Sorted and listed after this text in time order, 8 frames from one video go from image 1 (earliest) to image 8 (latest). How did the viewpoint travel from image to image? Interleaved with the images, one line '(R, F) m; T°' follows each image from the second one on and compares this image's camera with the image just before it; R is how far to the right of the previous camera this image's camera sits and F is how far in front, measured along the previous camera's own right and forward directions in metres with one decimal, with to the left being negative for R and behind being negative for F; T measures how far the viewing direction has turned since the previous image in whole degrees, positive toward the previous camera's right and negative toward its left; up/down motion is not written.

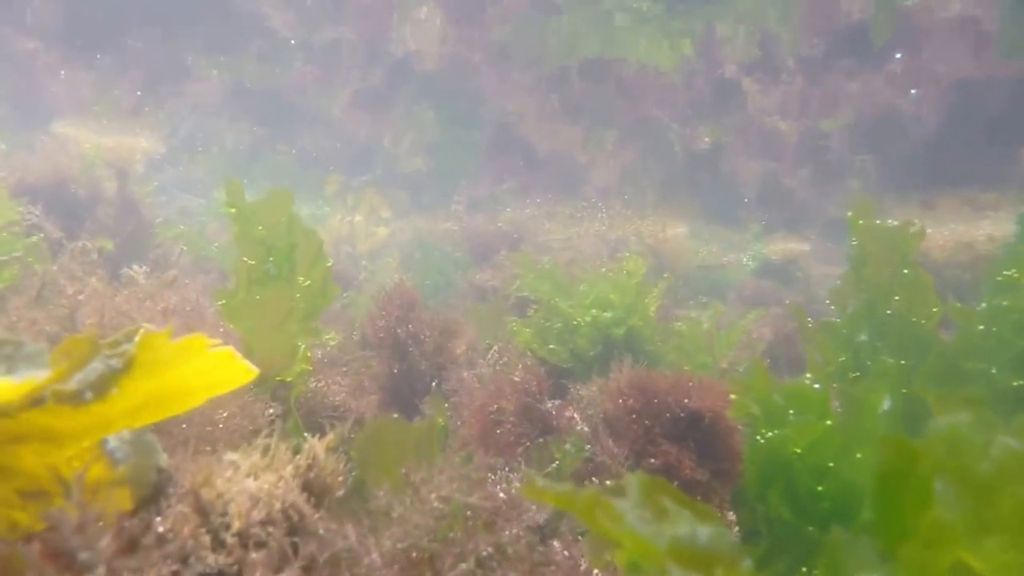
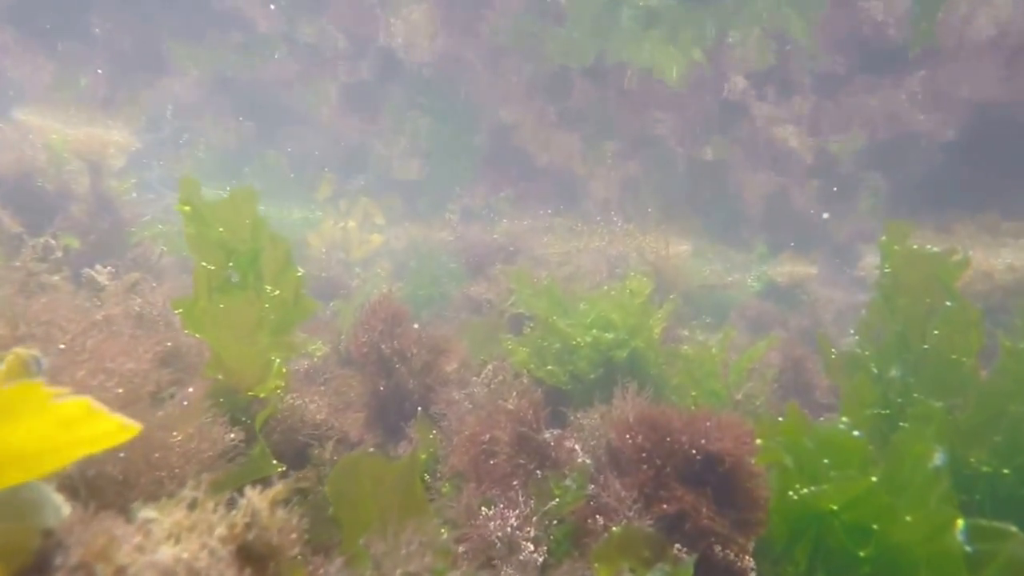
(0.0, +0.4) m; 0°
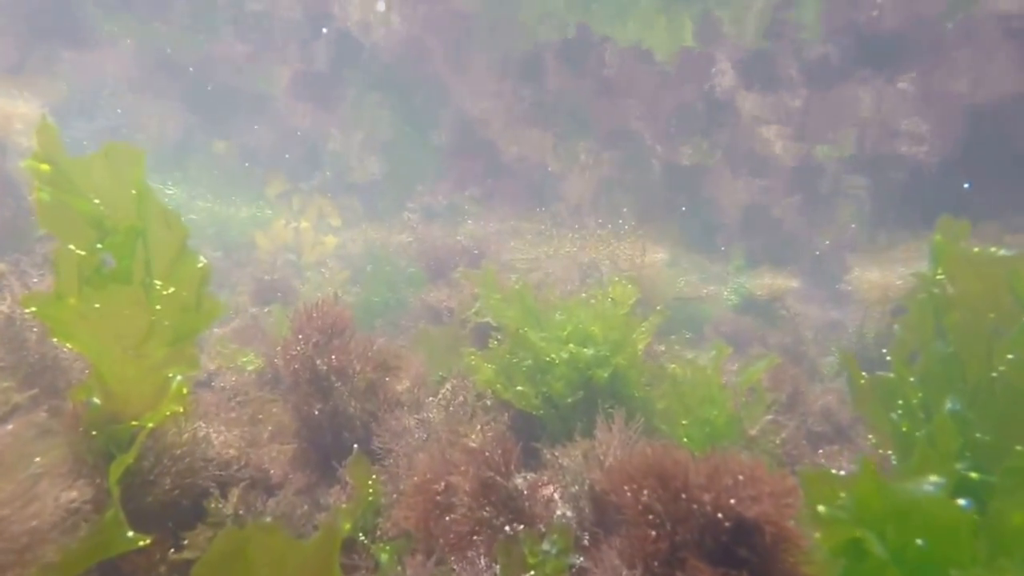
(0.0, +0.8) m; +3°
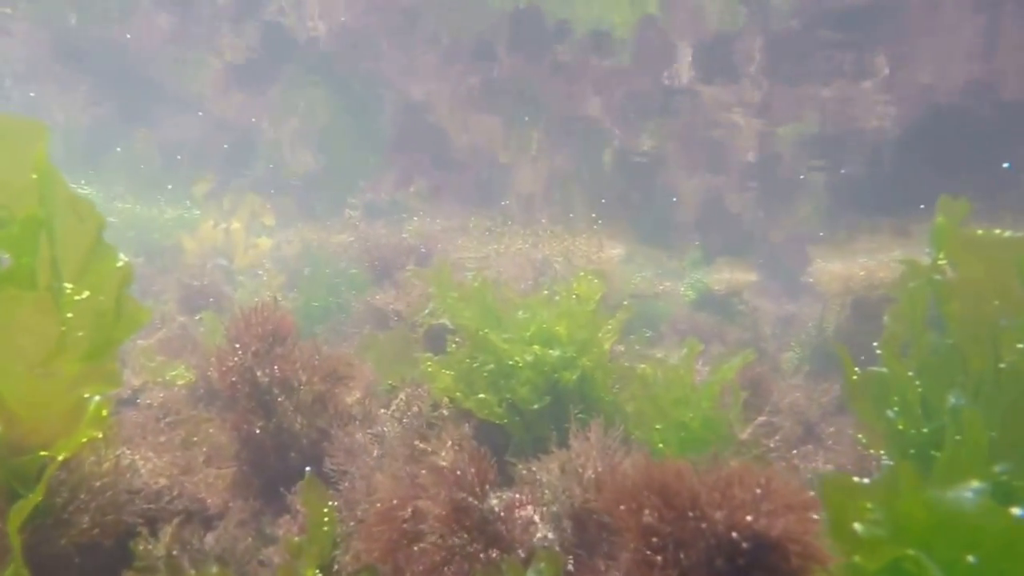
(-0.1, +0.3) m; +4°
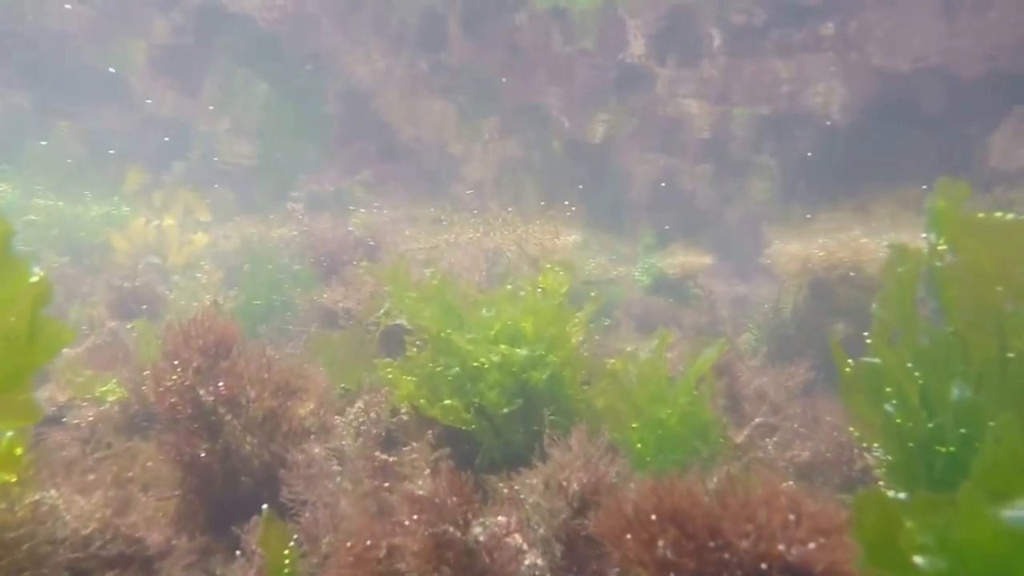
(-0.1, +0.3) m; +4°
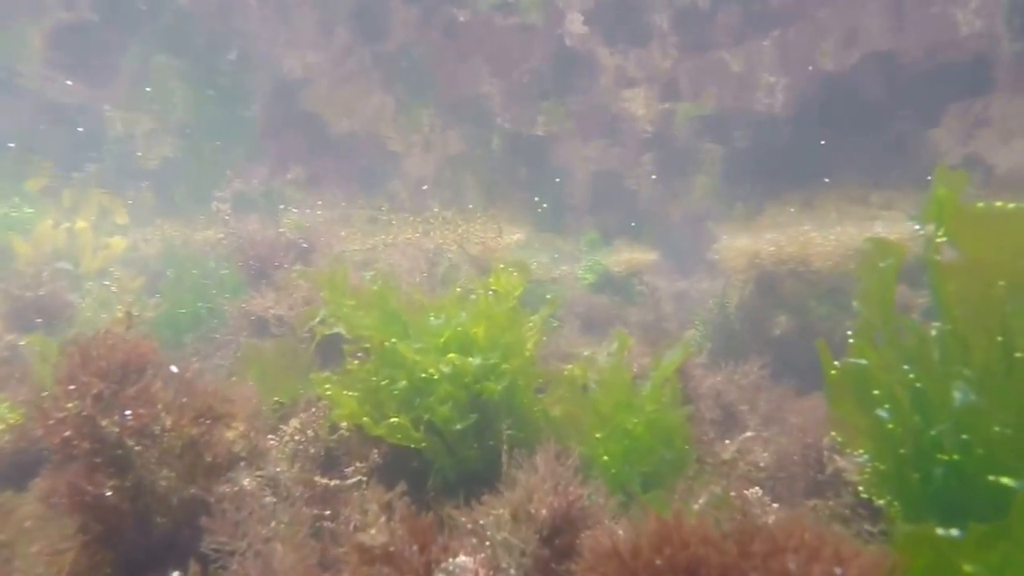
(-0.1, +0.3) m; +5°
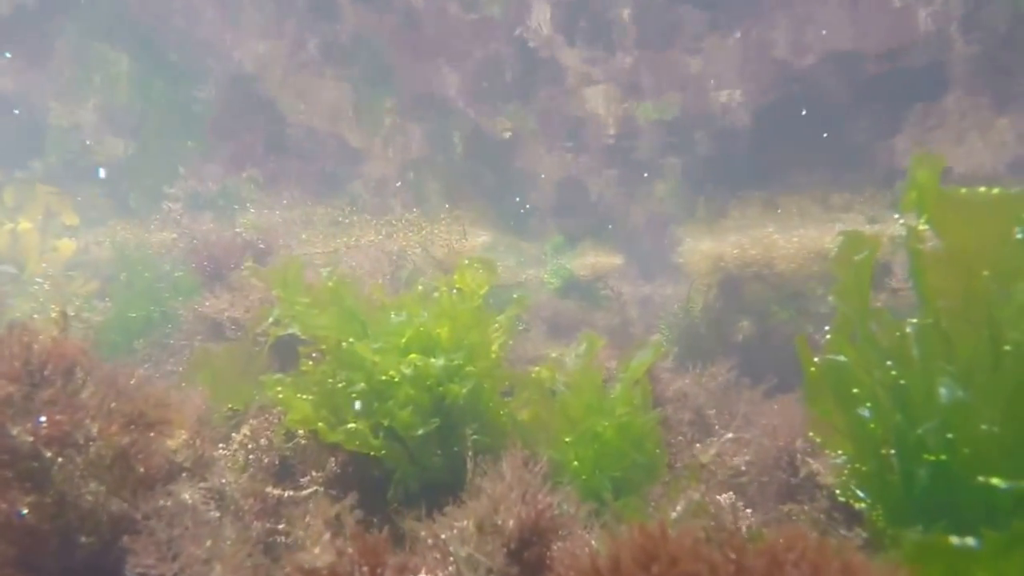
(0.0, +0.2) m; +2°
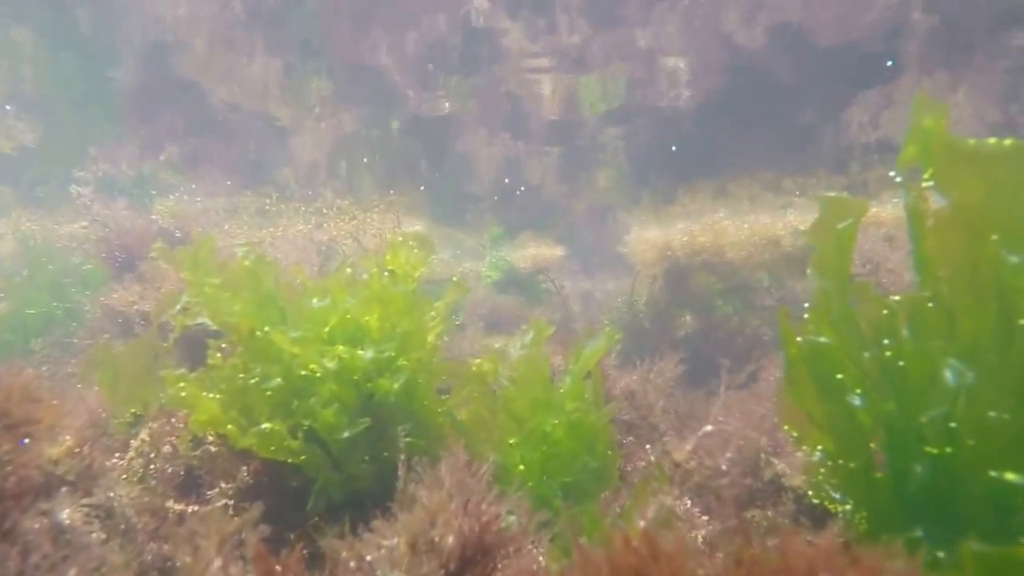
(0.0, +0.4) m; +4°
